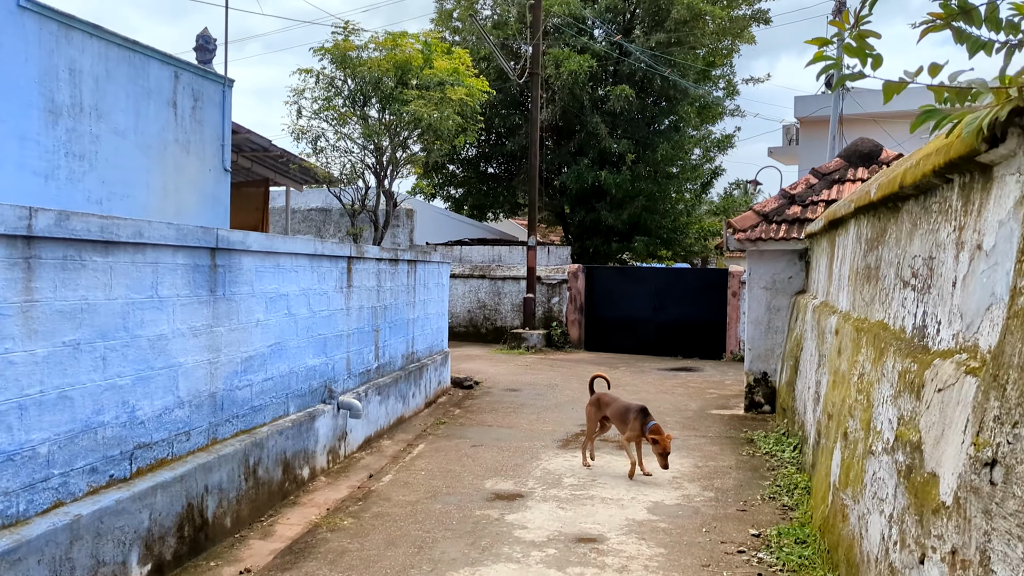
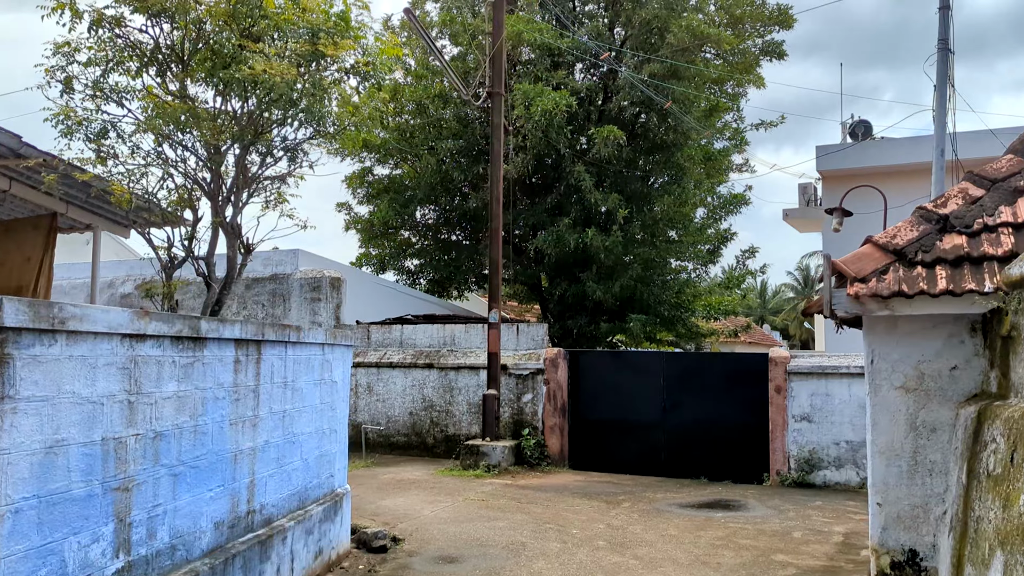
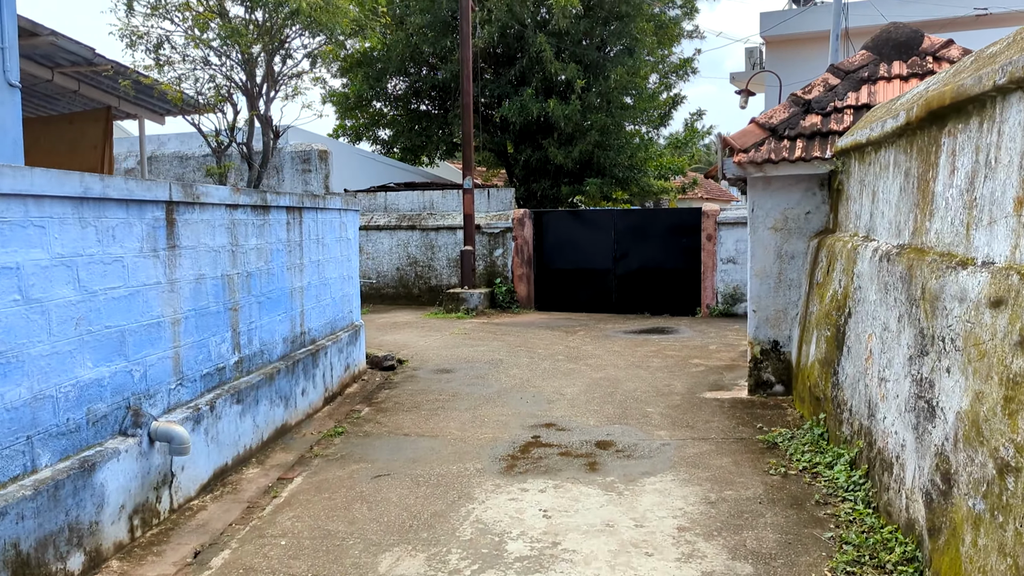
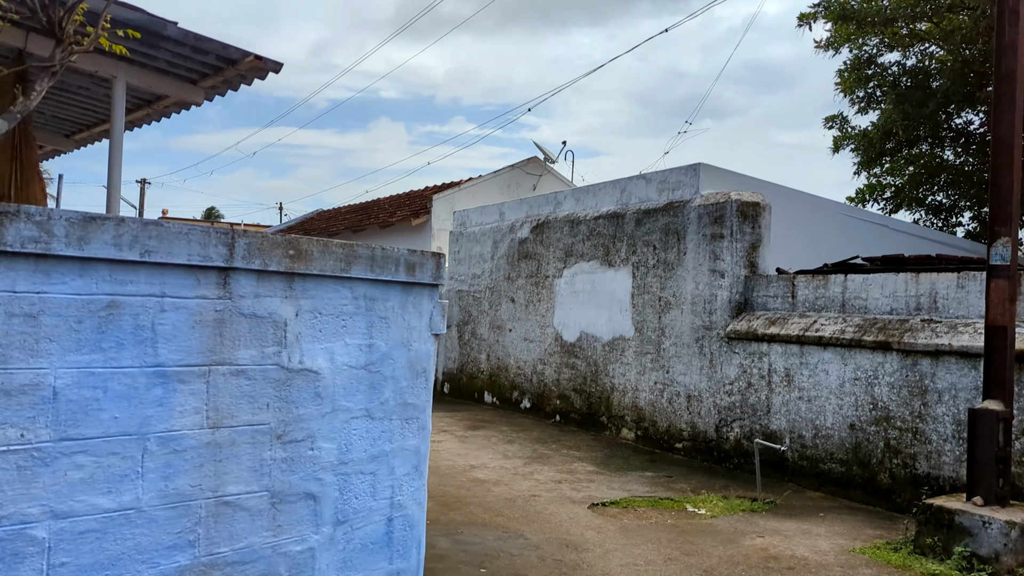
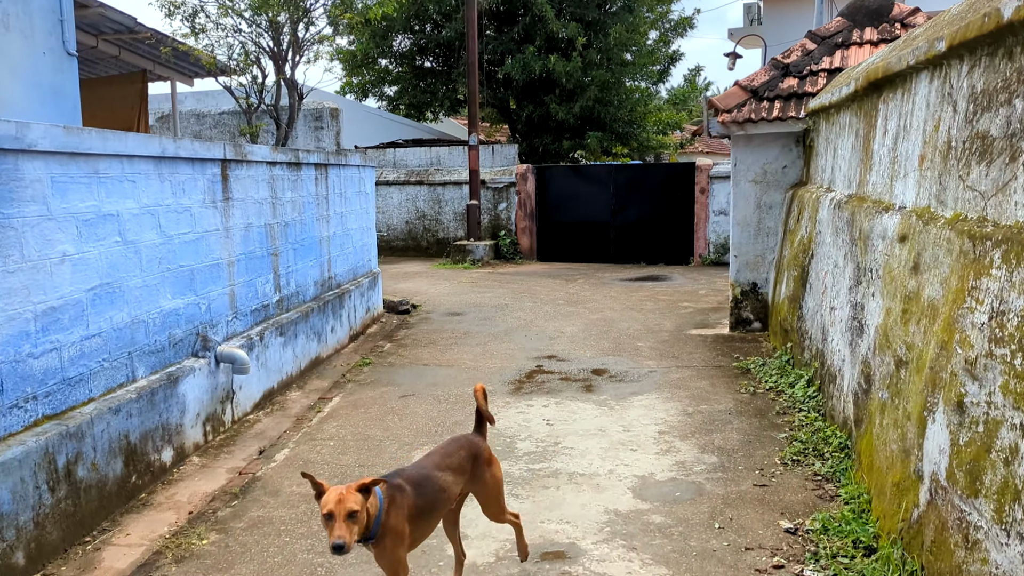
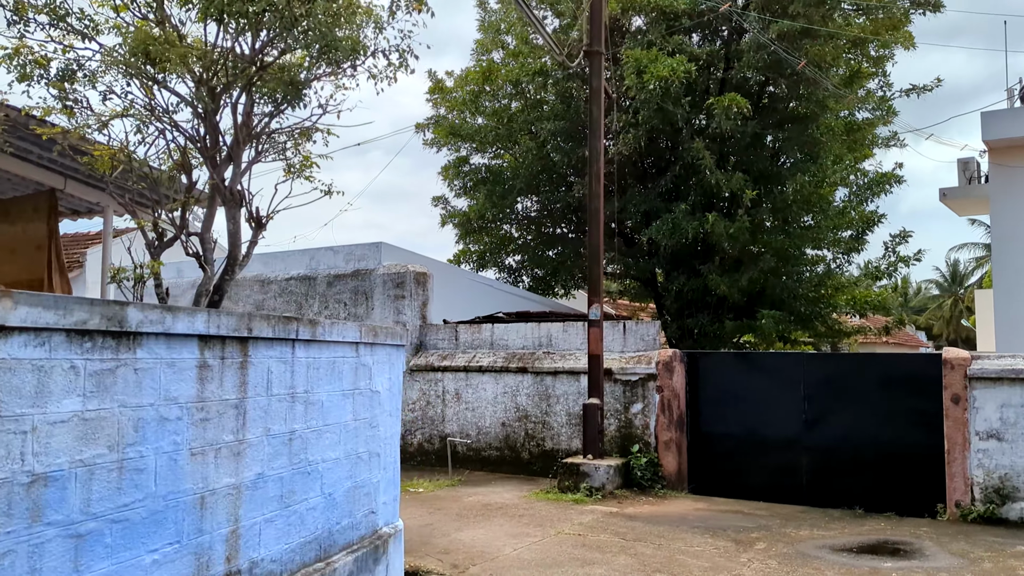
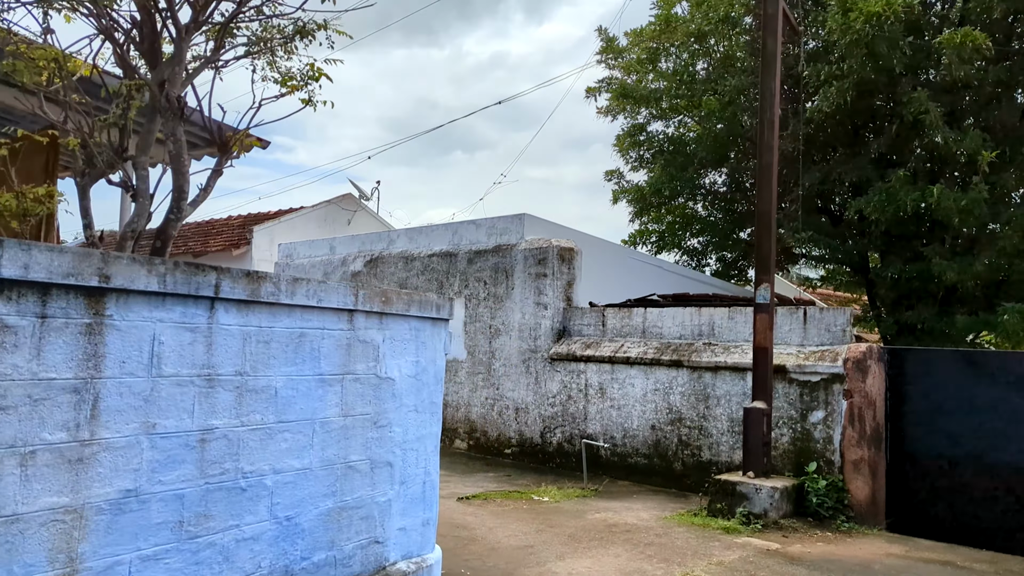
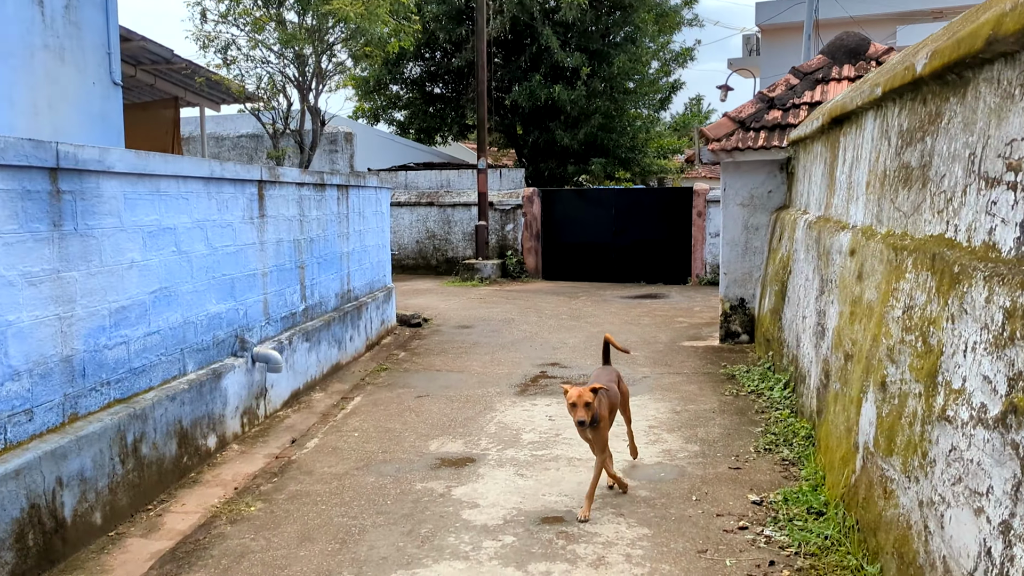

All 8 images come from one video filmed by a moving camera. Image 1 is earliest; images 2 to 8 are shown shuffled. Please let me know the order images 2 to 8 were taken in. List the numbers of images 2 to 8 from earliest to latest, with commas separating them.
8, 5, 3, 2, 6, 7, 4
